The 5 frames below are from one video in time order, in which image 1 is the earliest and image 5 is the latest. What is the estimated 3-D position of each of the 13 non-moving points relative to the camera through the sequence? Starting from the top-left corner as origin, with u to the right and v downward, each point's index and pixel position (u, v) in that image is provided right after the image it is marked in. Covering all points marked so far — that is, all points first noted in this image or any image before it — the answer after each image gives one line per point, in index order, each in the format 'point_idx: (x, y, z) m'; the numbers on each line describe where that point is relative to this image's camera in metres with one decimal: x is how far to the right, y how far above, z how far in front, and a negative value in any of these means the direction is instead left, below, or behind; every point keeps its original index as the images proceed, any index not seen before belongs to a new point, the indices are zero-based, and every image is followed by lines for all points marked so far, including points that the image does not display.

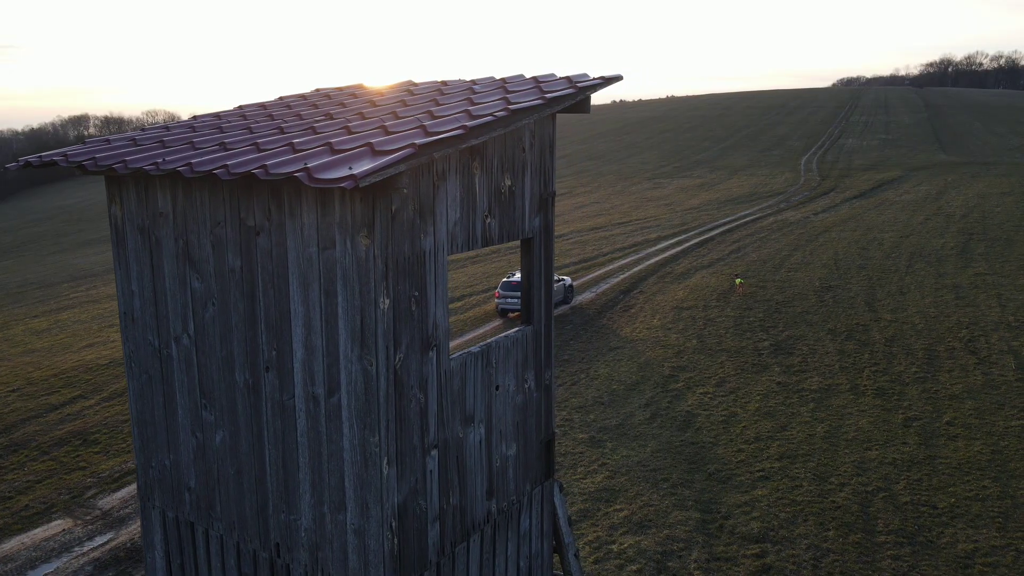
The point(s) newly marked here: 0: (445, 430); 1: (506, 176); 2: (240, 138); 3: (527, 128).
0: (-0.5, -1.0, +4.6) m
1: (0.0, +0.8, +4.9) m
2: (-1.9, +1.0, +4.6) m
3: (+0.1, +1.2, +5.1) m
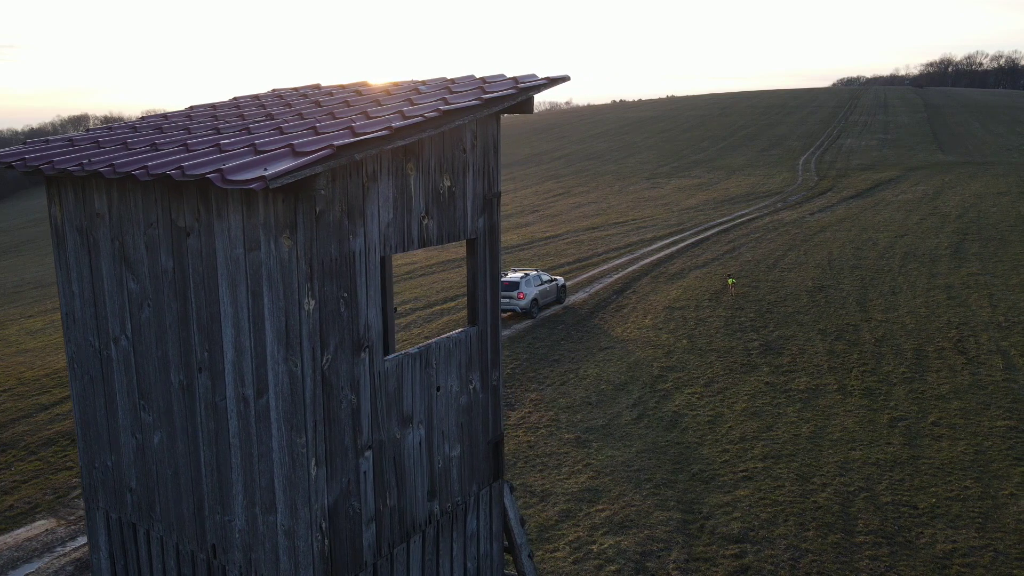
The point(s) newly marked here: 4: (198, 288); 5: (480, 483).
0: (-0.9, -1.0, +4.6) m
1: (-0.5, +0.8, +4.9) m
2: (-2.3, +1.0, +4.6) m
3: (-0.3, +1.2, +5.1) m
4: (-2.0, 0.0, +4.3) m
5: (-0.3, -1.6, +5.7) m
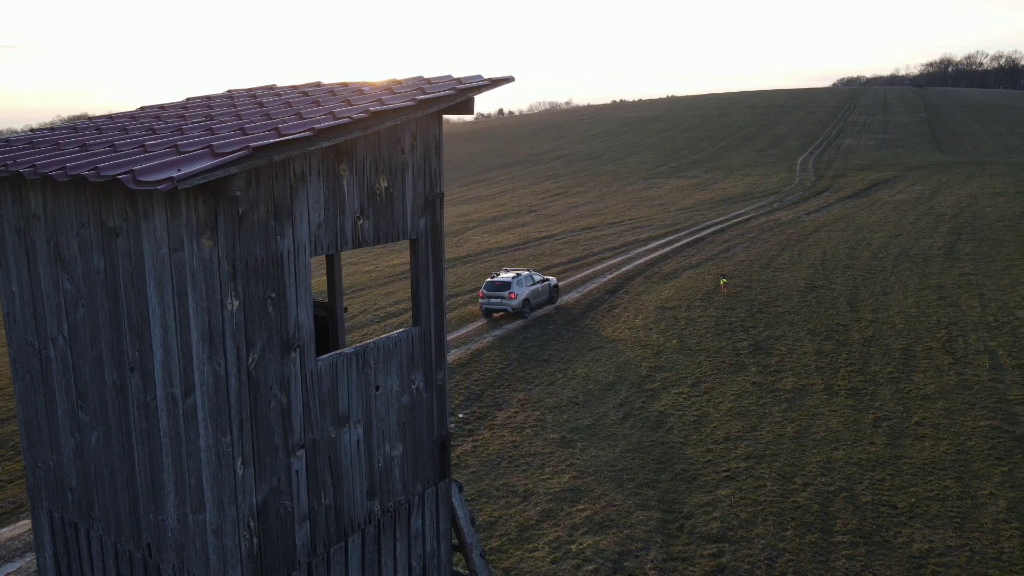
0: (-1.3, -1.0, +4.6) m
1: (-0.9, +0.8, +4.9) m
2: (-2.7, +1.0, +4.7) m
3: (-0.8, +1.2, +5.1) m
4: (-2.4, 0.0, +4.3) m
5: (-0.7, -1.6, +5.7) m
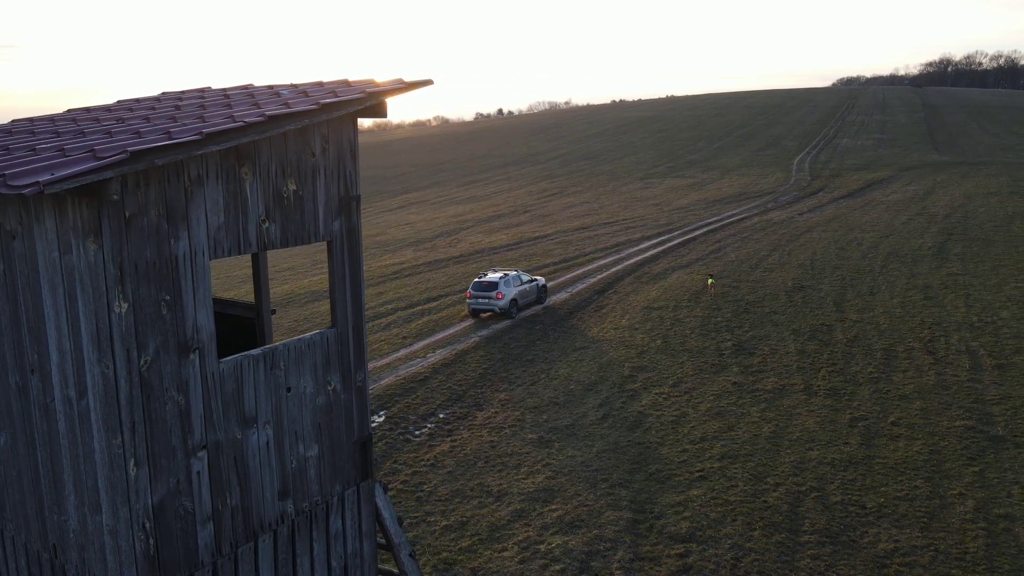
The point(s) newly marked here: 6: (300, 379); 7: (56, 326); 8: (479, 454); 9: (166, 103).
0: (-2.0, -1.0, +4.7) m
1: (-1.6, +0.8, +5.0) m
2: (-3.4, +1.0, +4.7) m
3: (-1.5, +1.2, +5.1) m
4: (-3.1, 0.0, +4.4) m
5: (-1.4, -1.6, +5.7) m
6: (-1.6, -0.7, +5.2) m
7: (-2.8, -0.2, +4.2) m
8: (-0.9, -4.0, +16.5) m
9: (-3.0, +1.6, +6.0) m
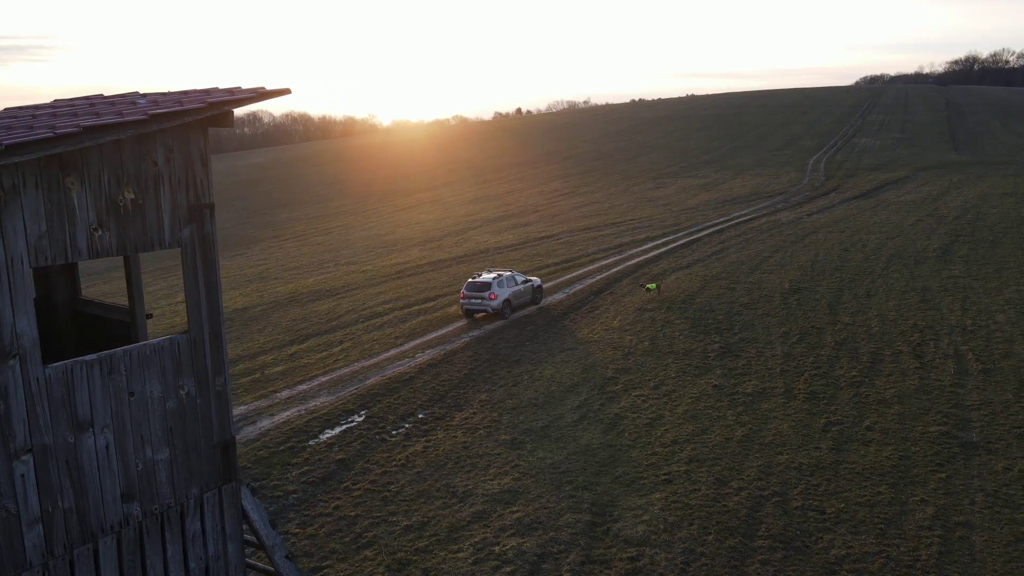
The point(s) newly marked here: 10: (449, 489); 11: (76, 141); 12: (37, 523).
0: (-3.3, -1.0, +4.8) m
1: (-2.9, +0.7, +5.0) m
2: (-4.7, +1.0, +4.8) m
3: (-2.7, +1.1, +5.2) m
4: (-4.4, -0.1, +4.5) m
5: (-2.6, -1.7, +5.8) m
6: (-2.9, -0.7, +5.3) m
7: (-4.1, -0.3, +4.4) m
8: (-1.9, -4.1, +16.6) m
9: (-4.2, +1.6, +6.1) m
10: (-1.7, -4.5, +15.1) m
11: (-2.9, +1.0, +4.6) m
12: (-3.3, -1.7, +4.8) m
